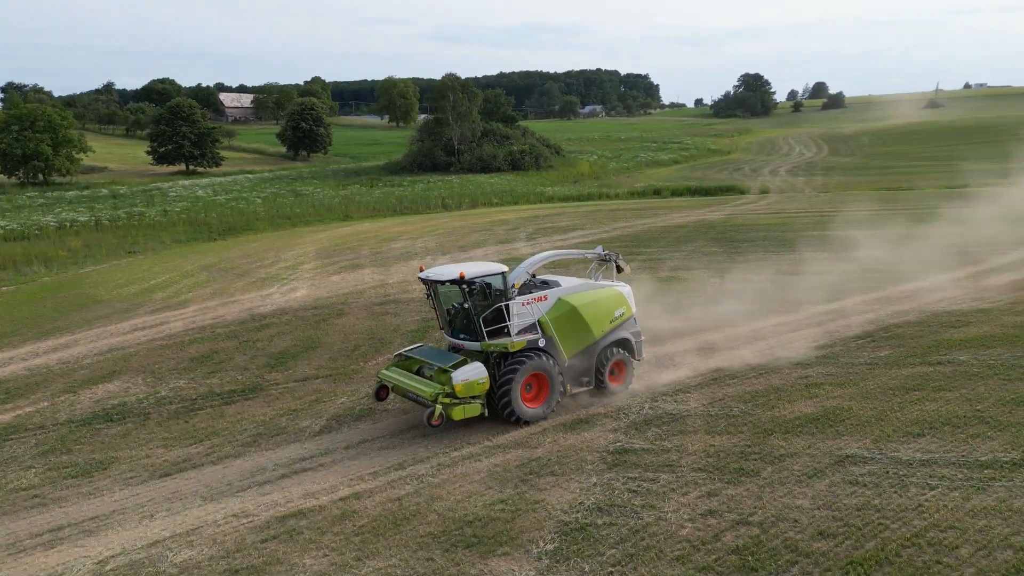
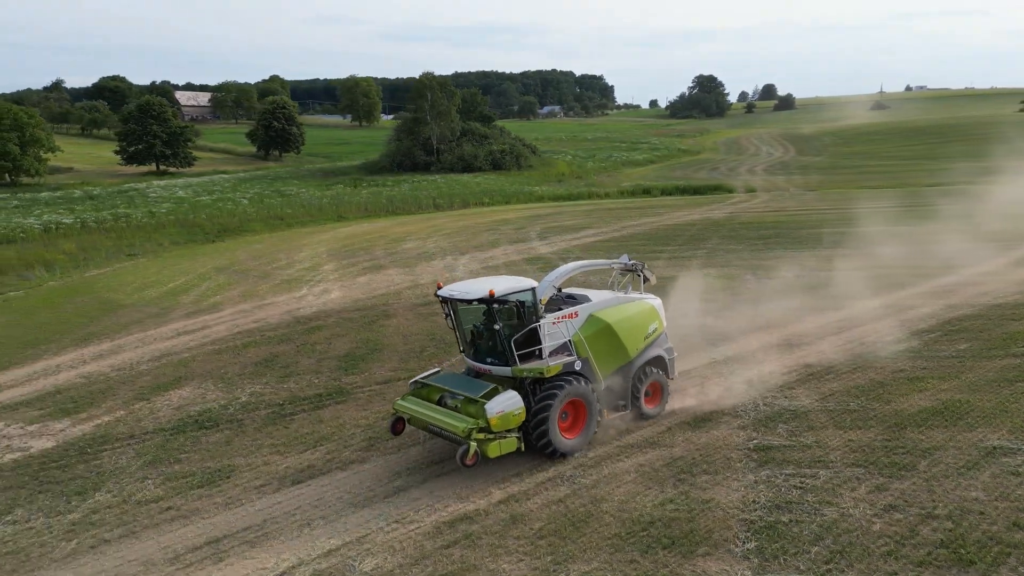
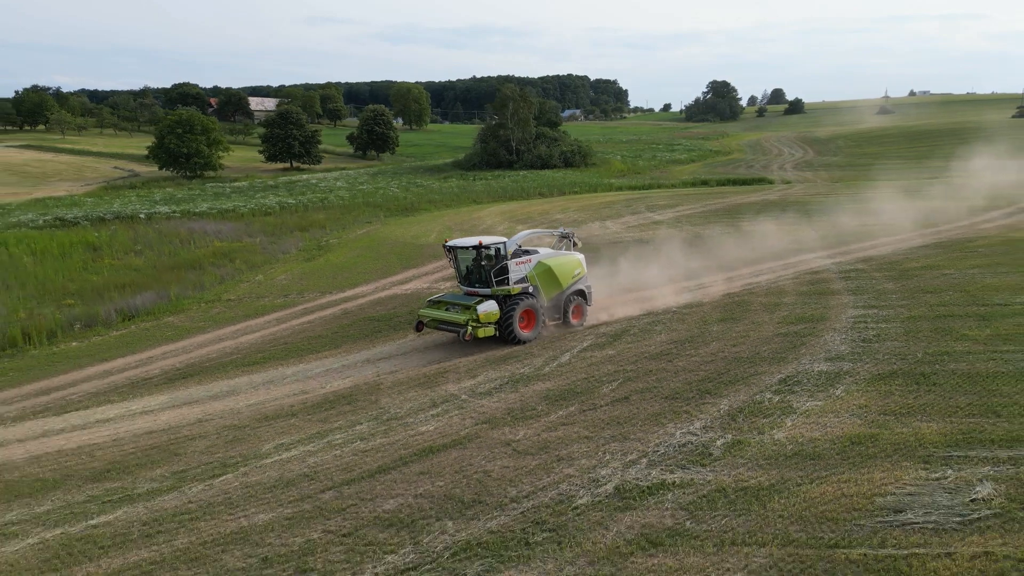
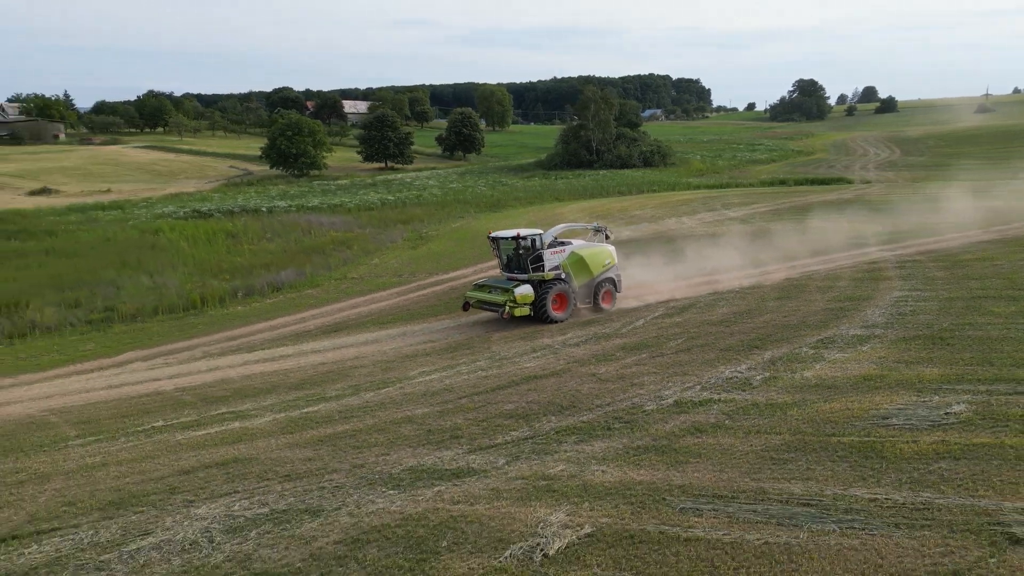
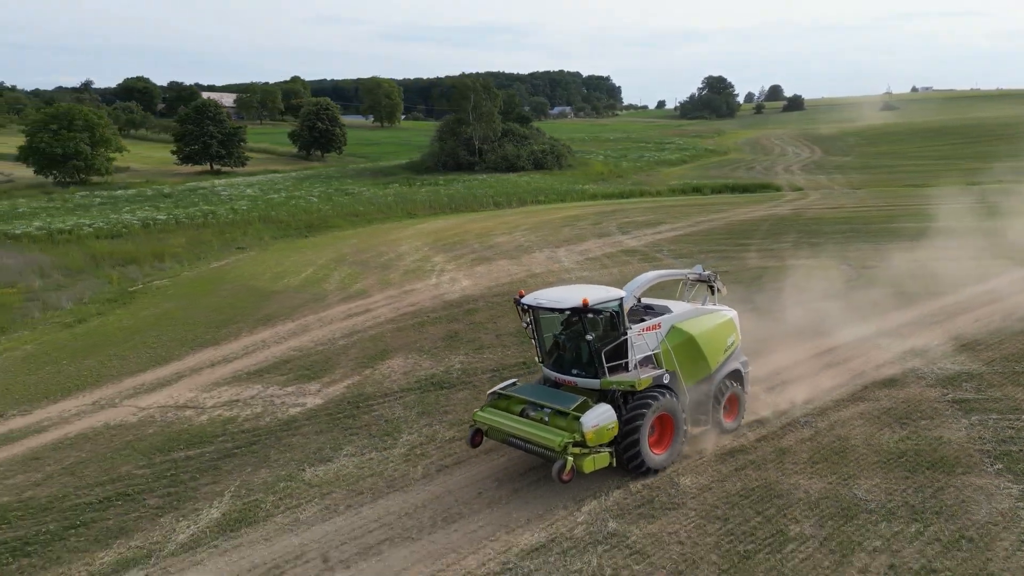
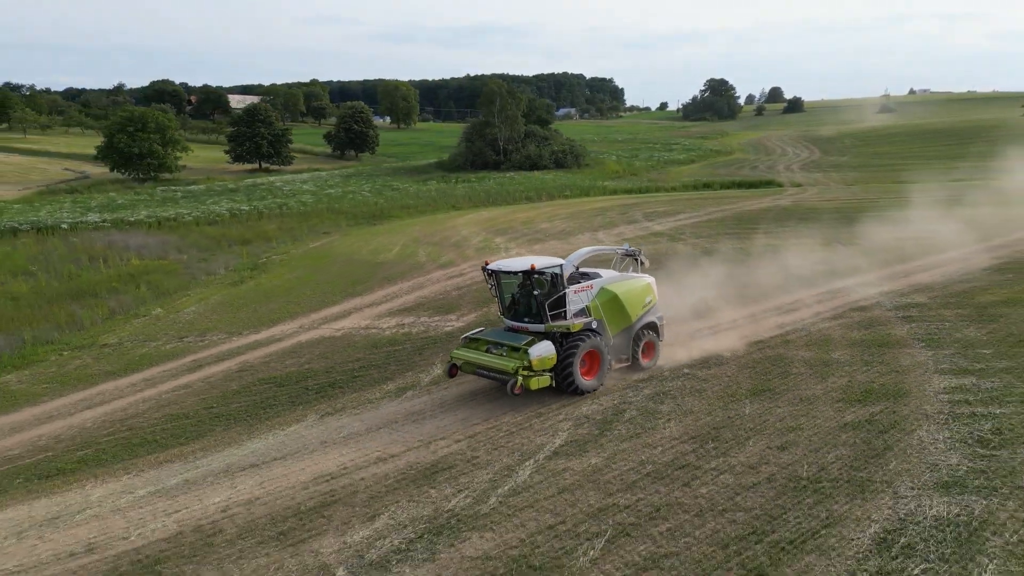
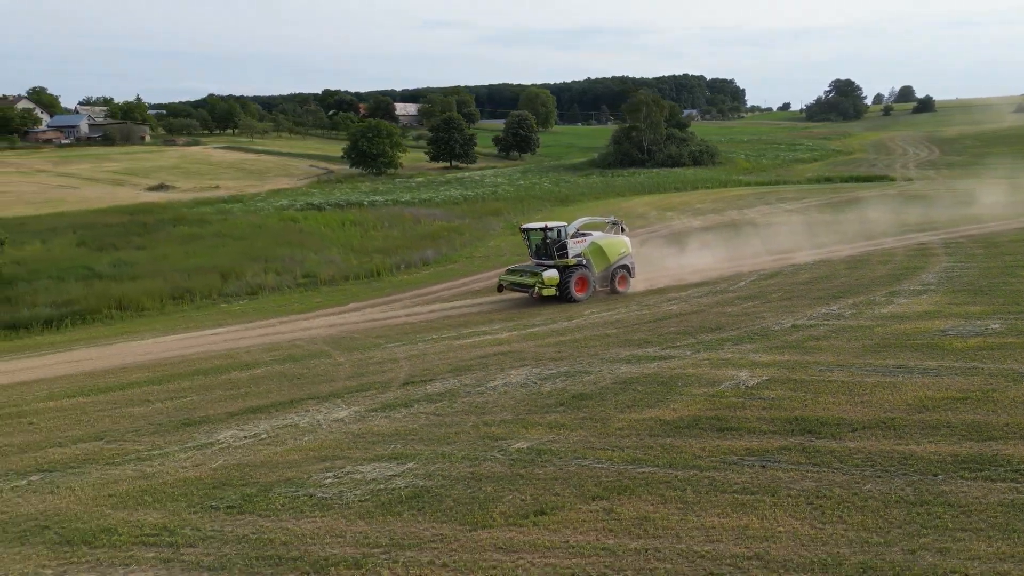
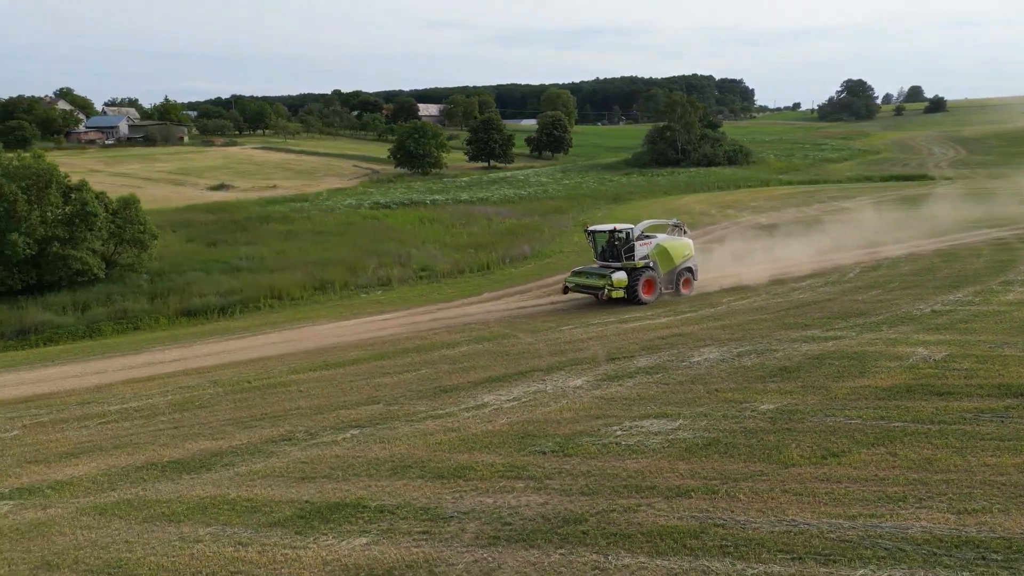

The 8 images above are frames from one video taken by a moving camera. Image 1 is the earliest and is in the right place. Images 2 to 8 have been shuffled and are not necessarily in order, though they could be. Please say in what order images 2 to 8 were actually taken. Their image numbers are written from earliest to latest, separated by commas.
2, 5, 6, 3, 4, 7, 8
